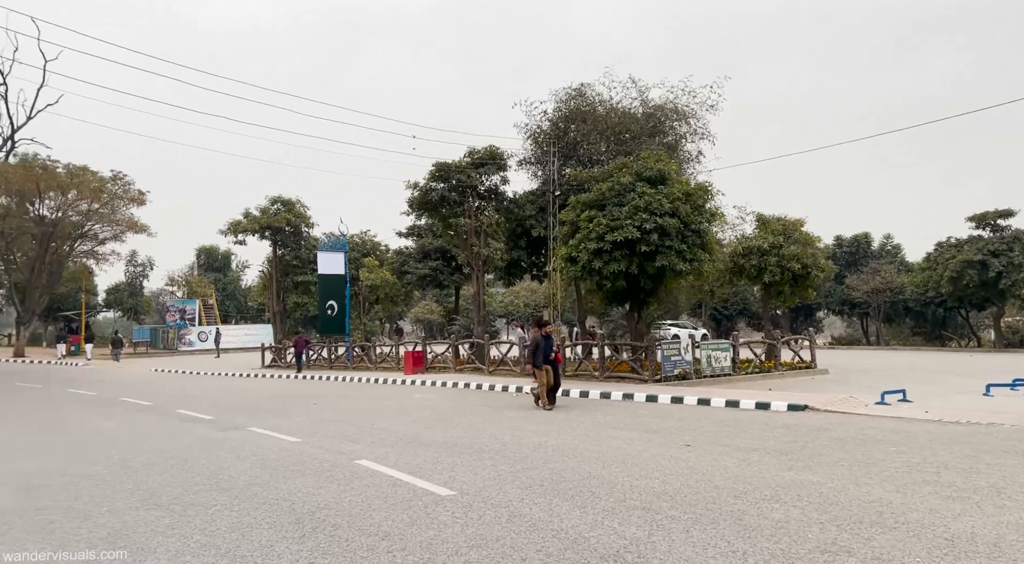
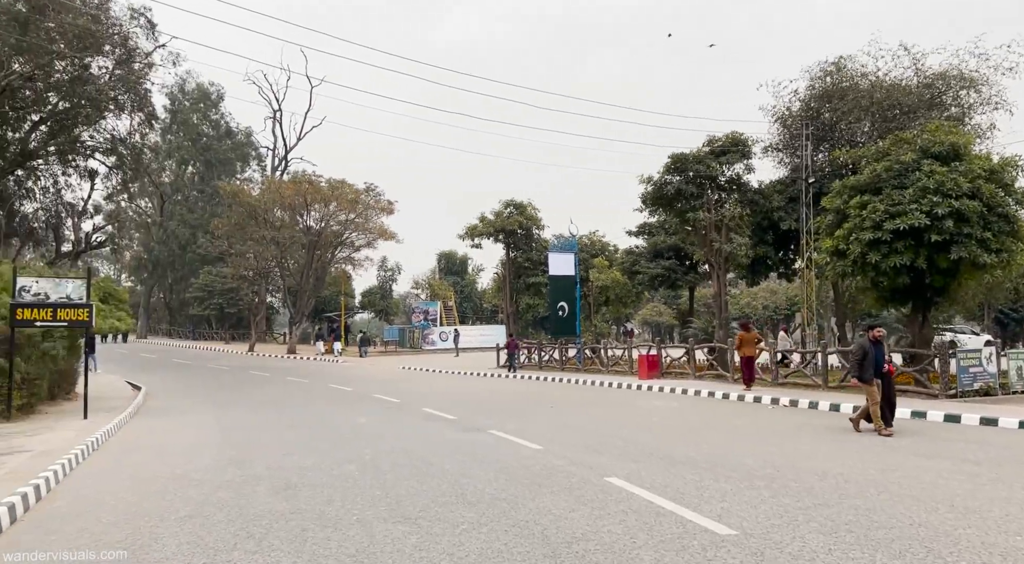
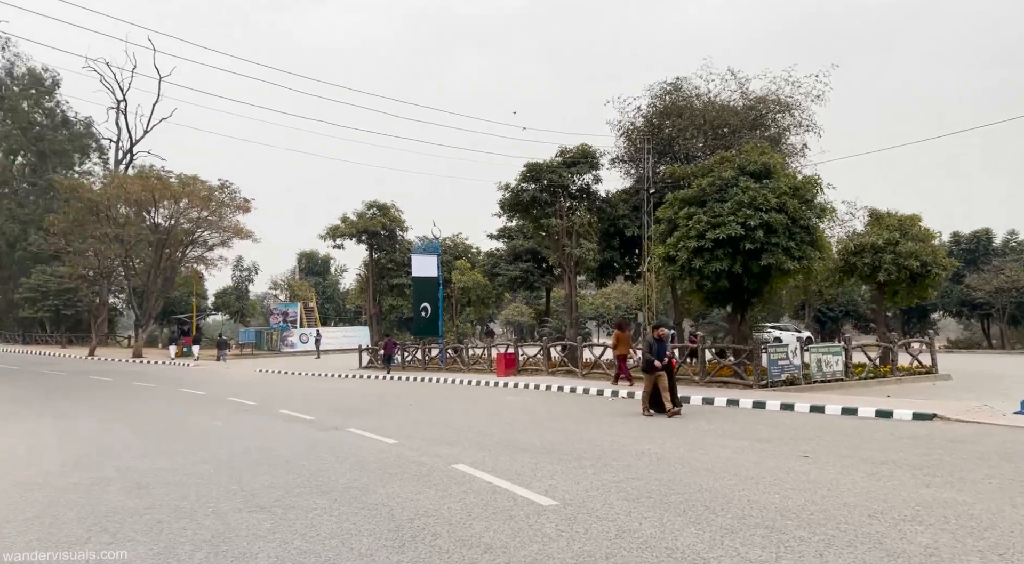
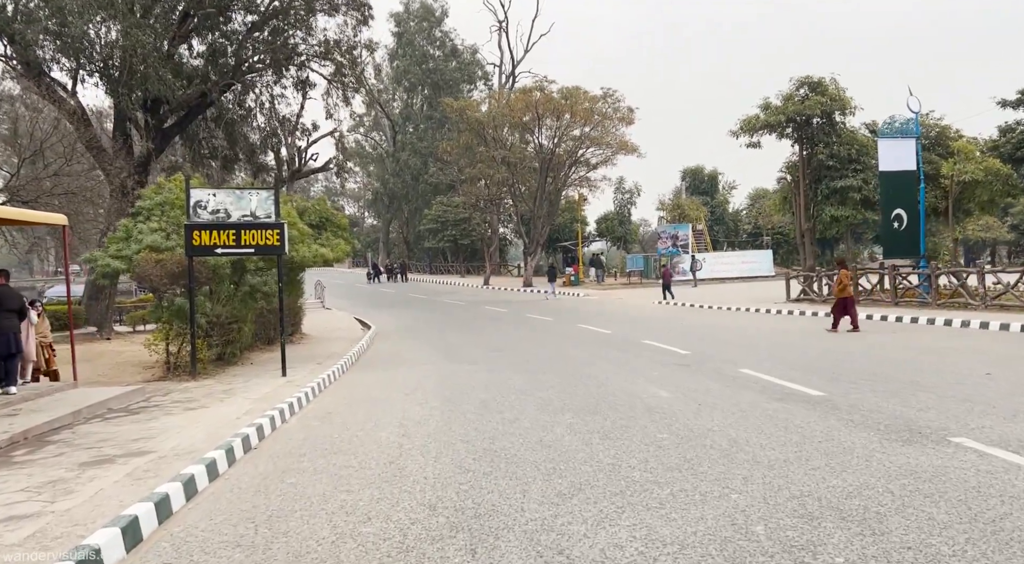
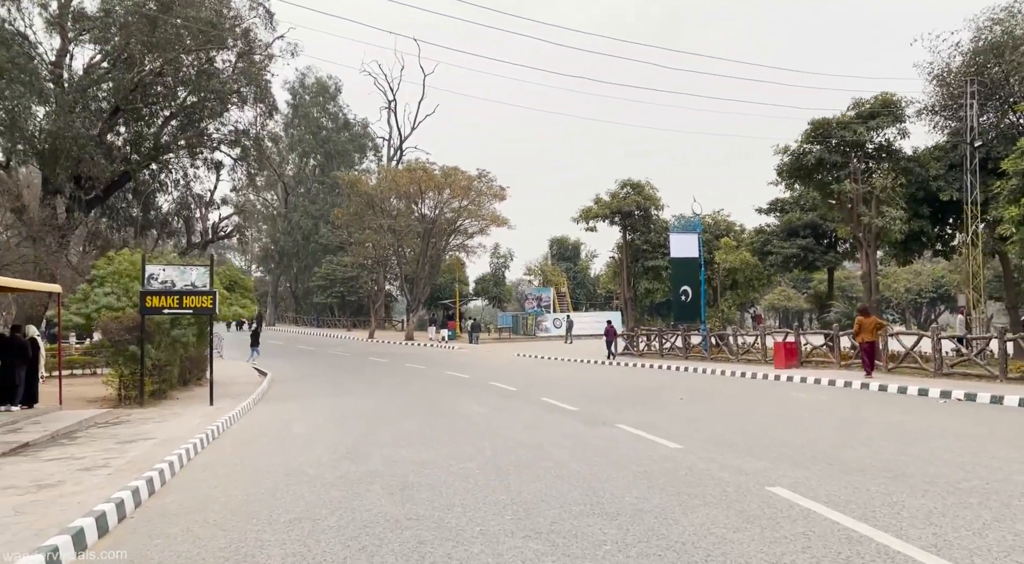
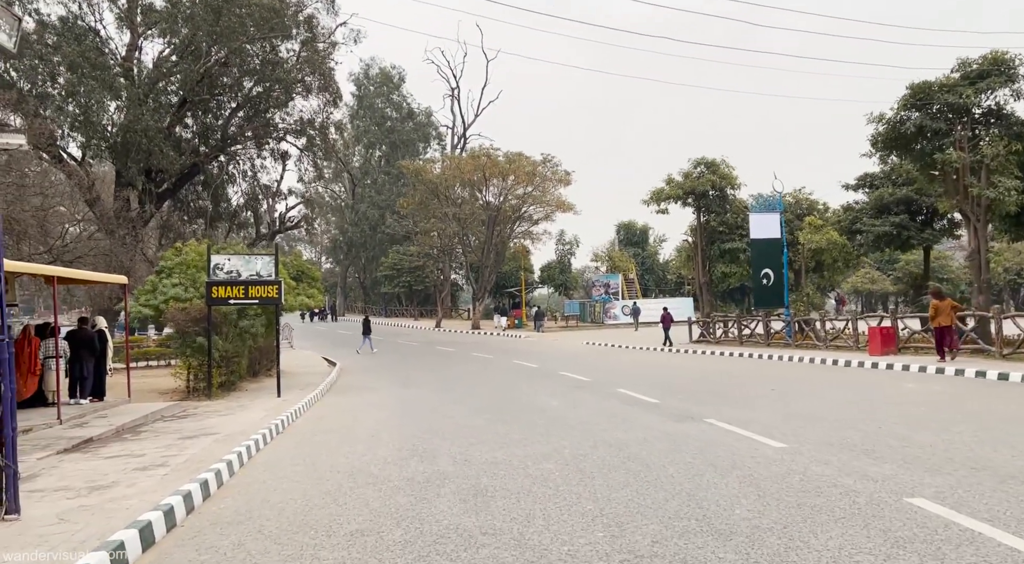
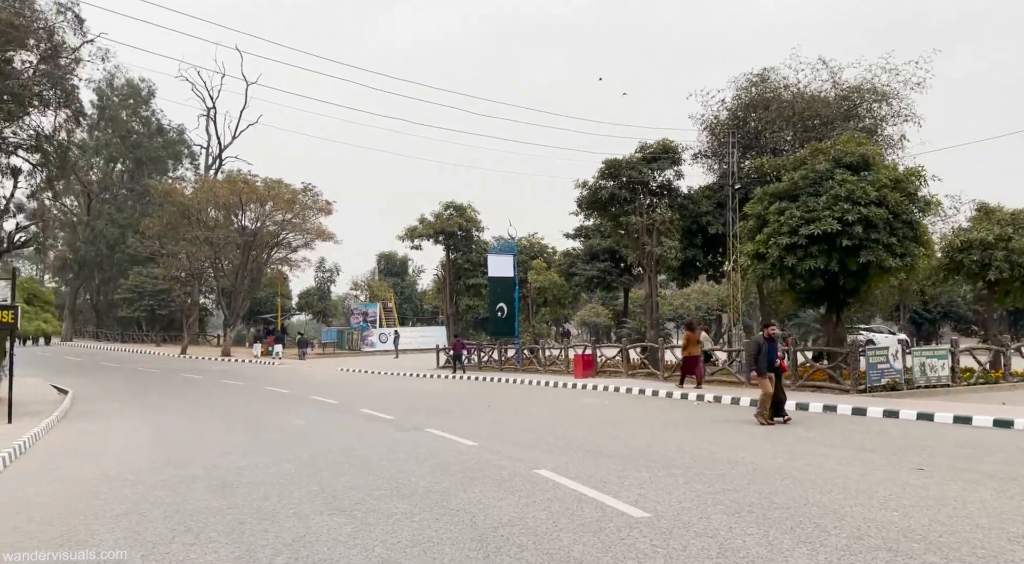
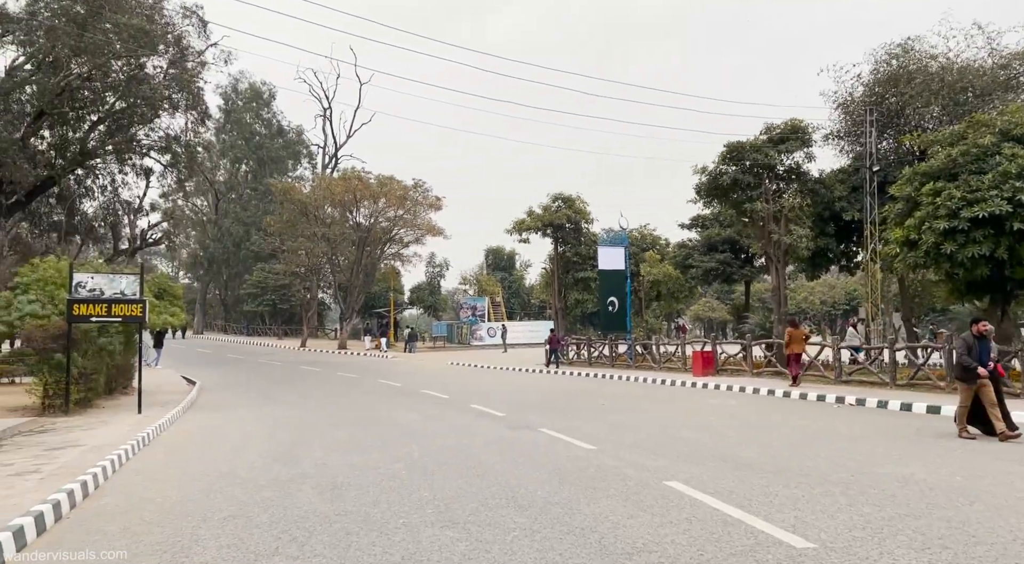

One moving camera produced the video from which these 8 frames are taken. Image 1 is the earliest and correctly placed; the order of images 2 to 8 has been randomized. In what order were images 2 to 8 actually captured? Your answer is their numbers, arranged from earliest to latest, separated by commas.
3, 7, 2, 8, 5, 6, 4
